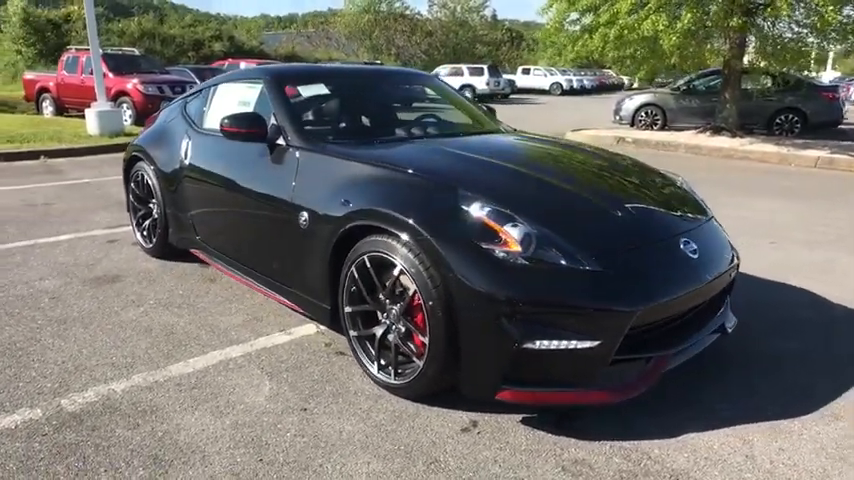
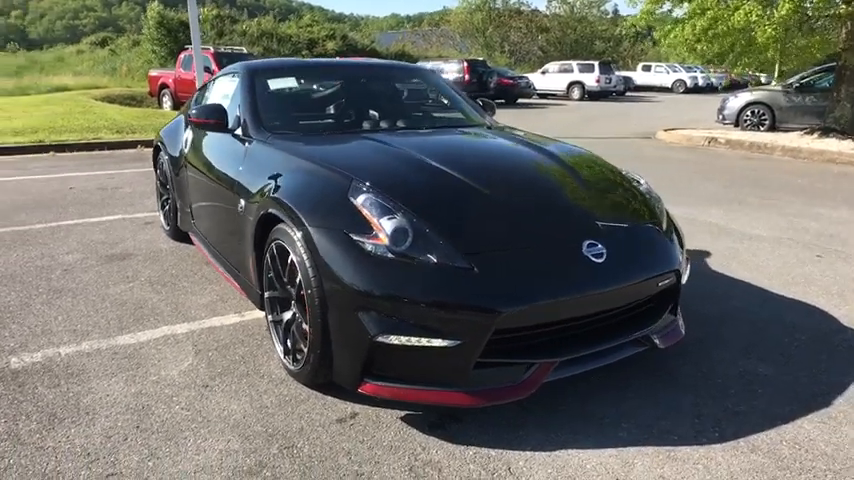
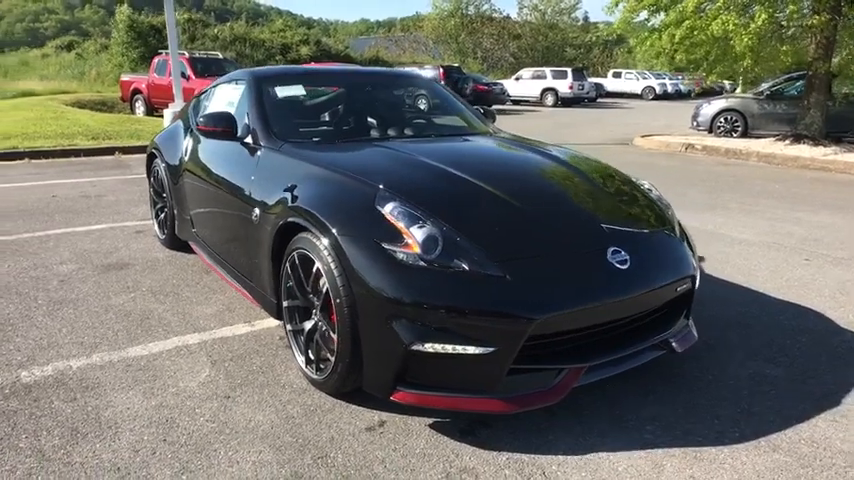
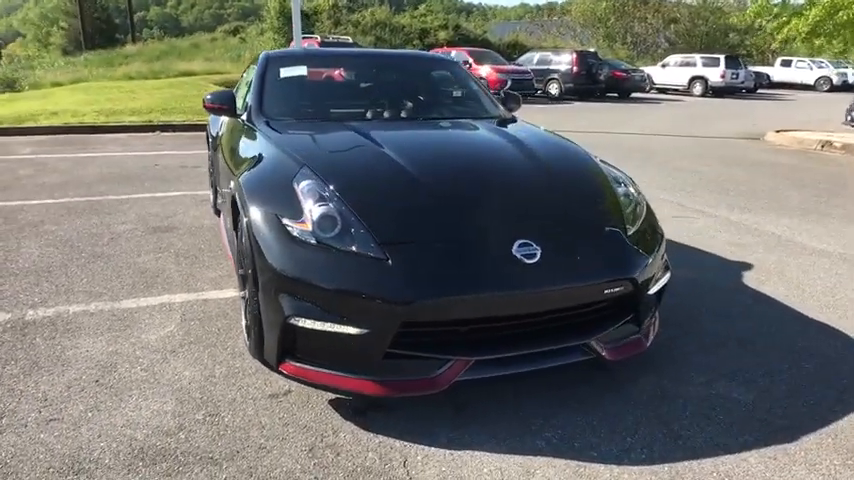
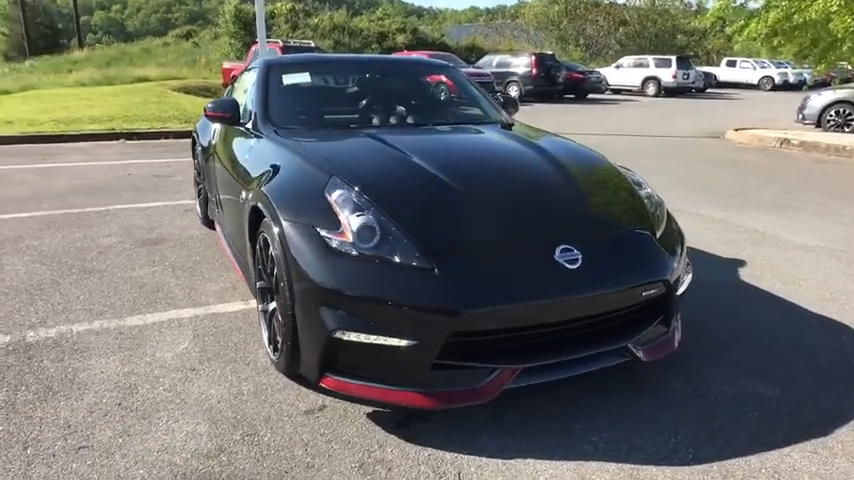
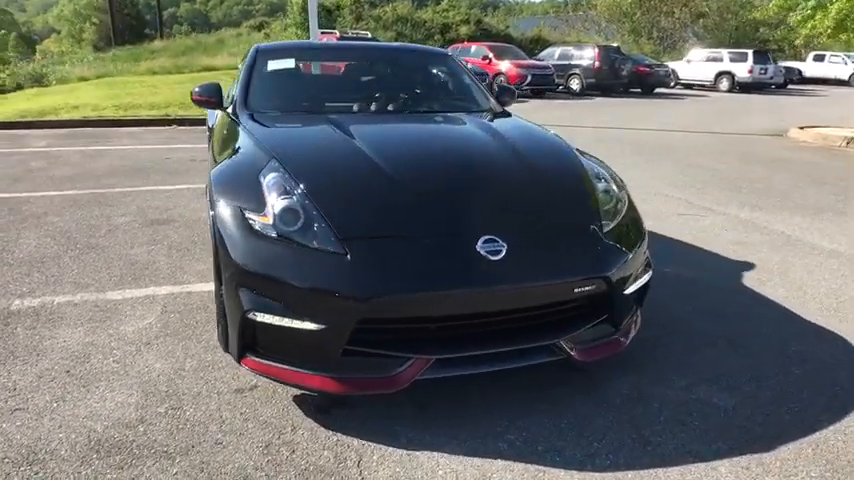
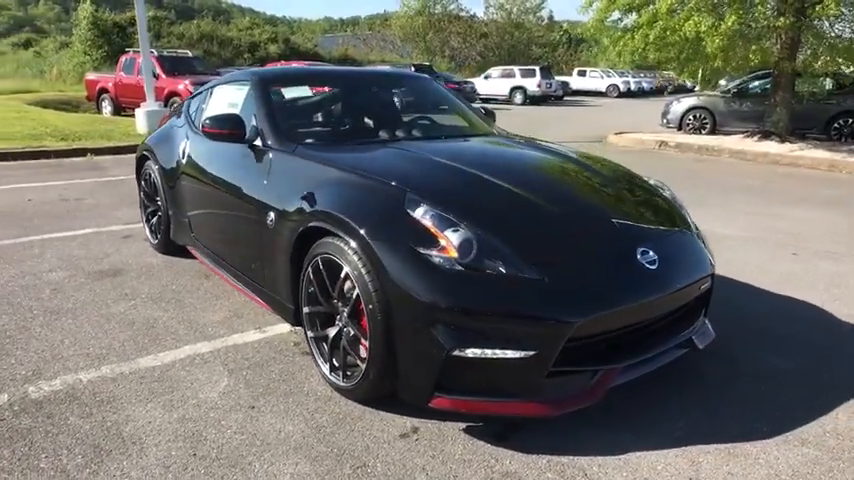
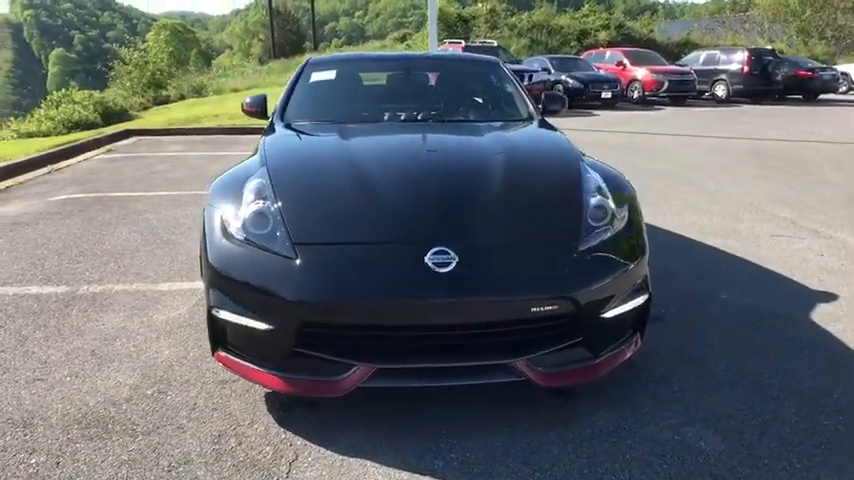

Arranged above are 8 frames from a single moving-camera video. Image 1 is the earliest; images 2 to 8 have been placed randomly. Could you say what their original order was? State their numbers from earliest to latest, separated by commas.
7, 3, 2, 5, 4, 6, 8
